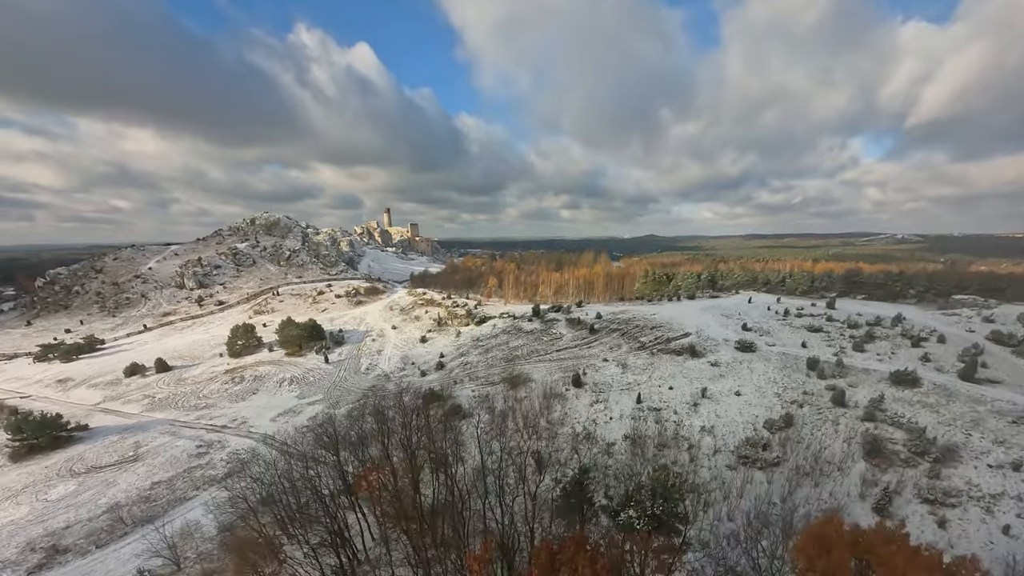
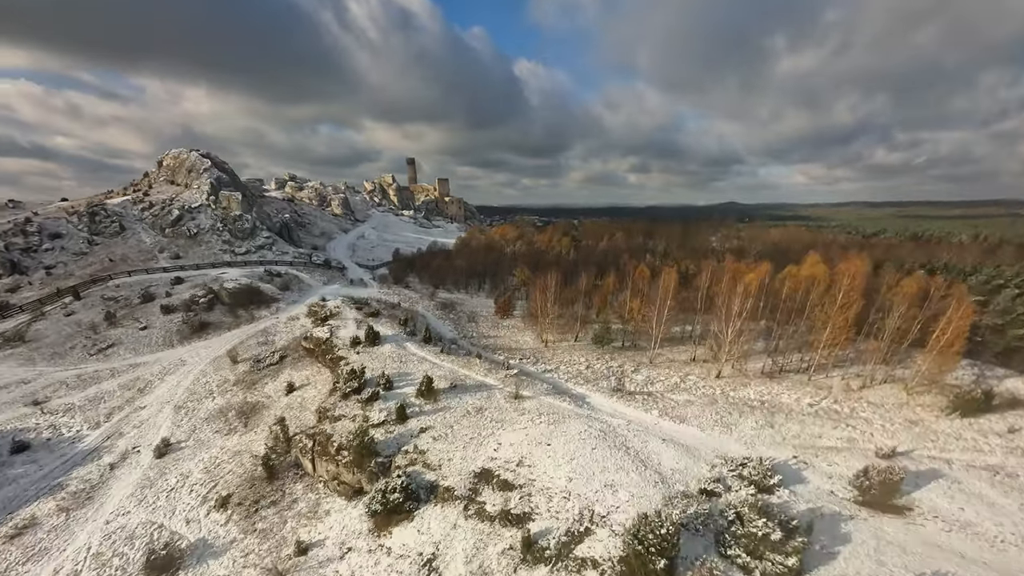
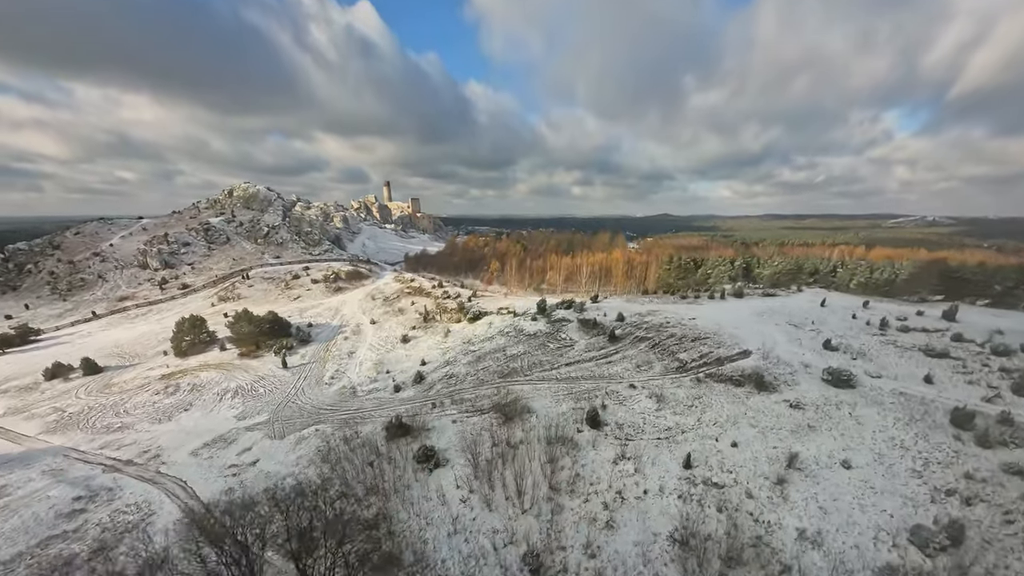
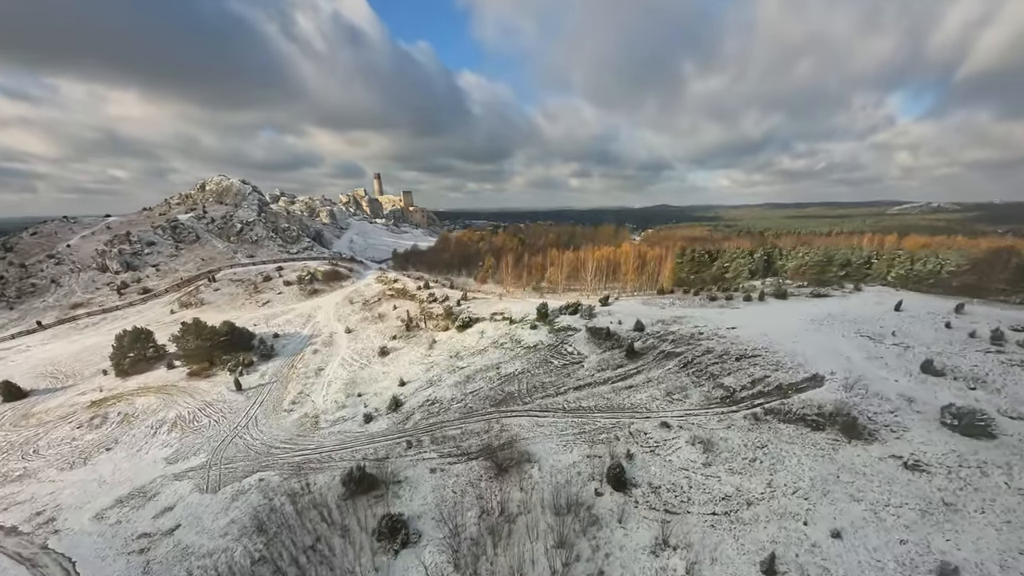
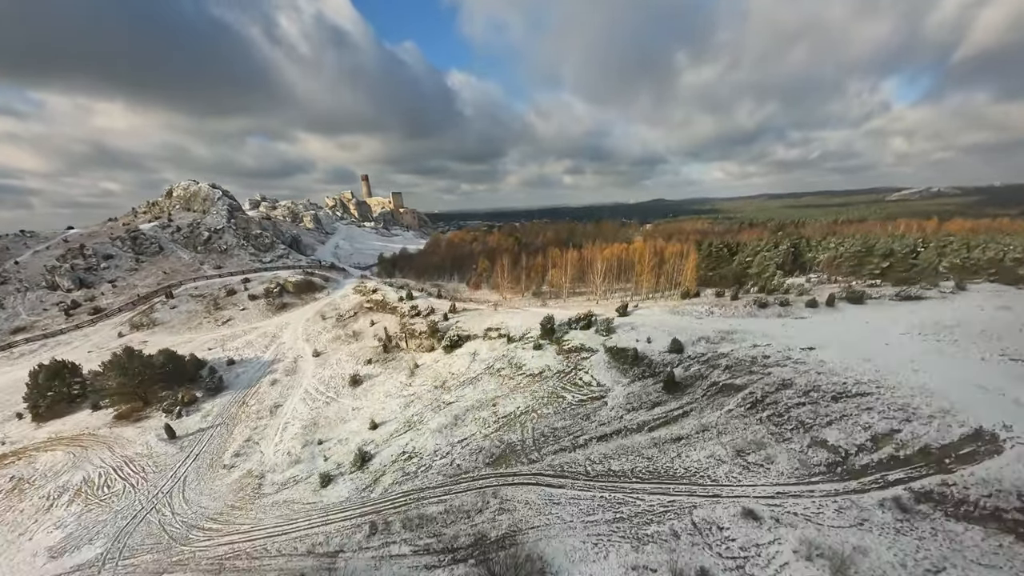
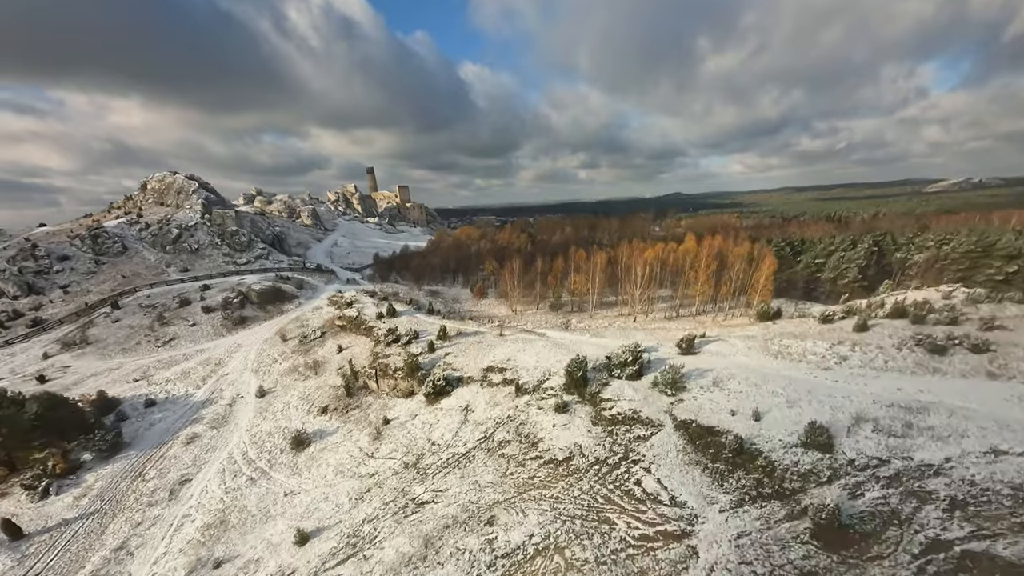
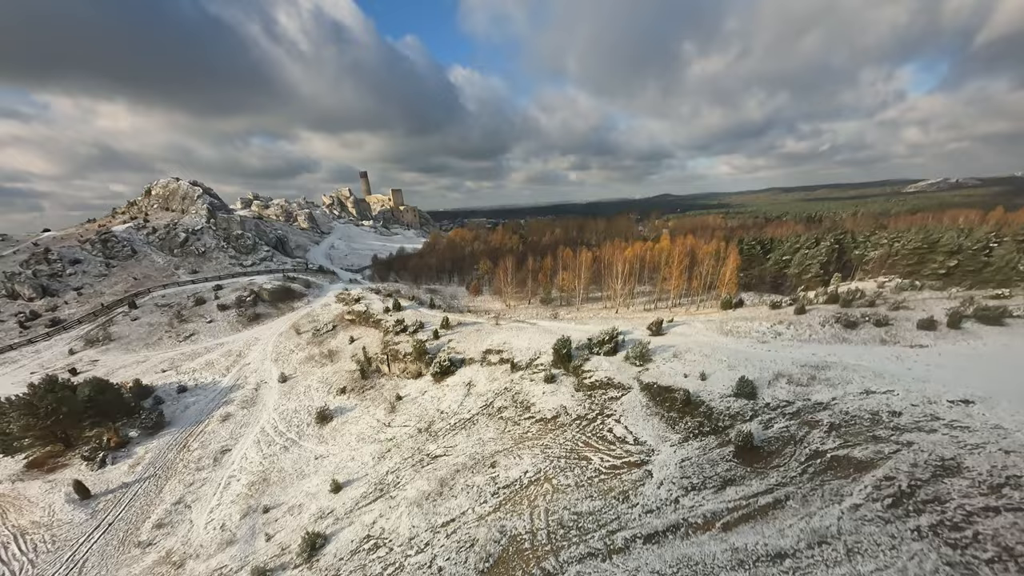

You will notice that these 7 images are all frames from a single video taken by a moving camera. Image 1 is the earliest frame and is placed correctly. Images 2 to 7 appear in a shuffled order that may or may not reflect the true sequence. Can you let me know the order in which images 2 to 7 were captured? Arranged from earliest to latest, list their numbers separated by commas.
3, 4, 5, 7, 6, 2
